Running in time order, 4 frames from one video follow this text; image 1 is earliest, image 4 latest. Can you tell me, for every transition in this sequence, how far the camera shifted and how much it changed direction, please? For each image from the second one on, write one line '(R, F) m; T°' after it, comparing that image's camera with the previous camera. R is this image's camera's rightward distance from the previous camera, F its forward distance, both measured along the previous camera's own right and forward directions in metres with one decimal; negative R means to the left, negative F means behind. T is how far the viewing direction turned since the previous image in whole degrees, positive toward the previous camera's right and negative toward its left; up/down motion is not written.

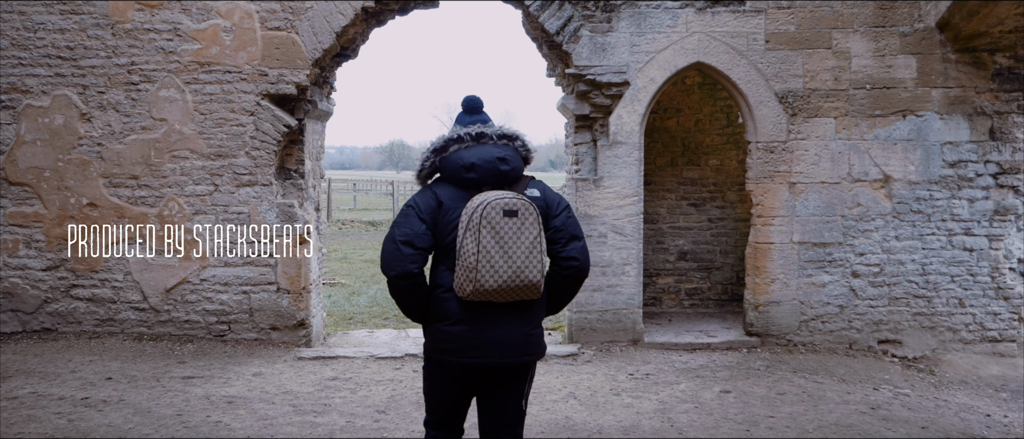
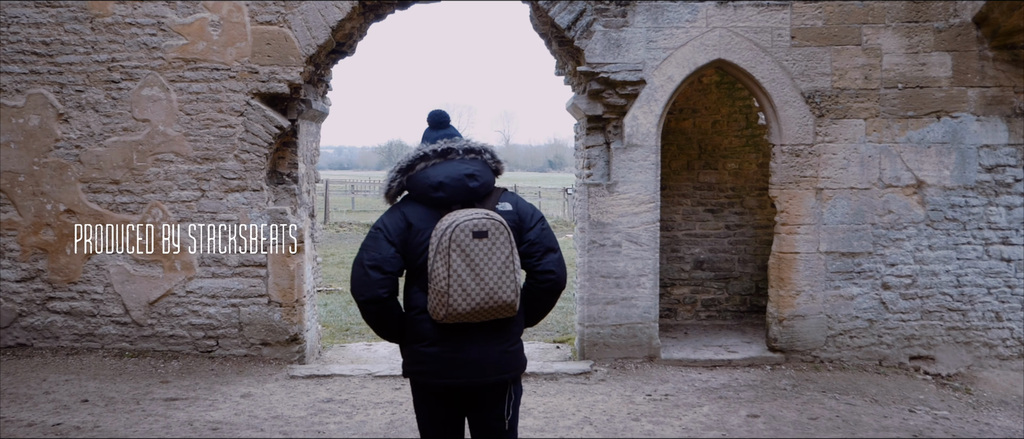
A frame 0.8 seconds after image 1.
(-0.1, +0.4) m; 0°
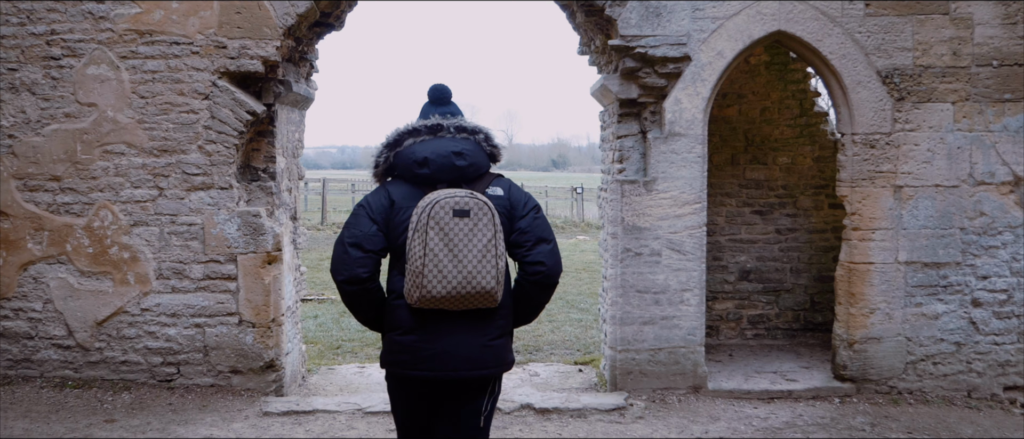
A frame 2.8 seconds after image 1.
(-0.1, +0.9) m; 0°
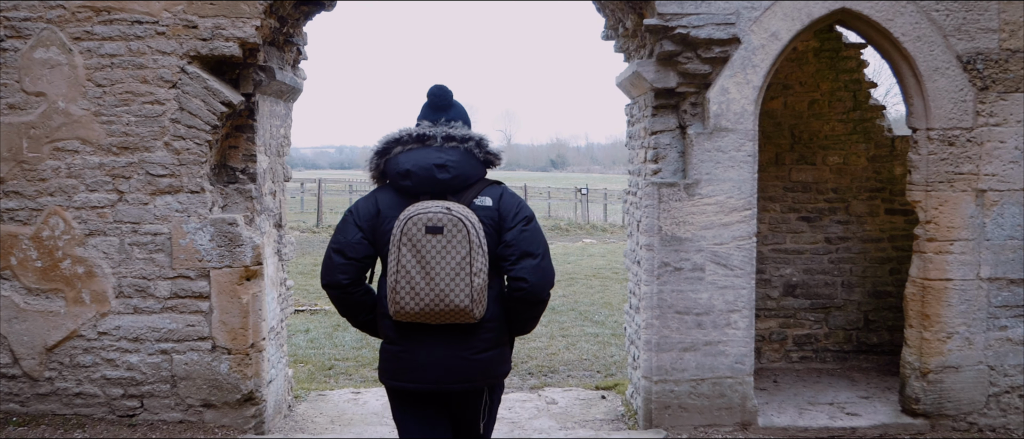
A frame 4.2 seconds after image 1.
(-0.1, +0.6) m; 0°
